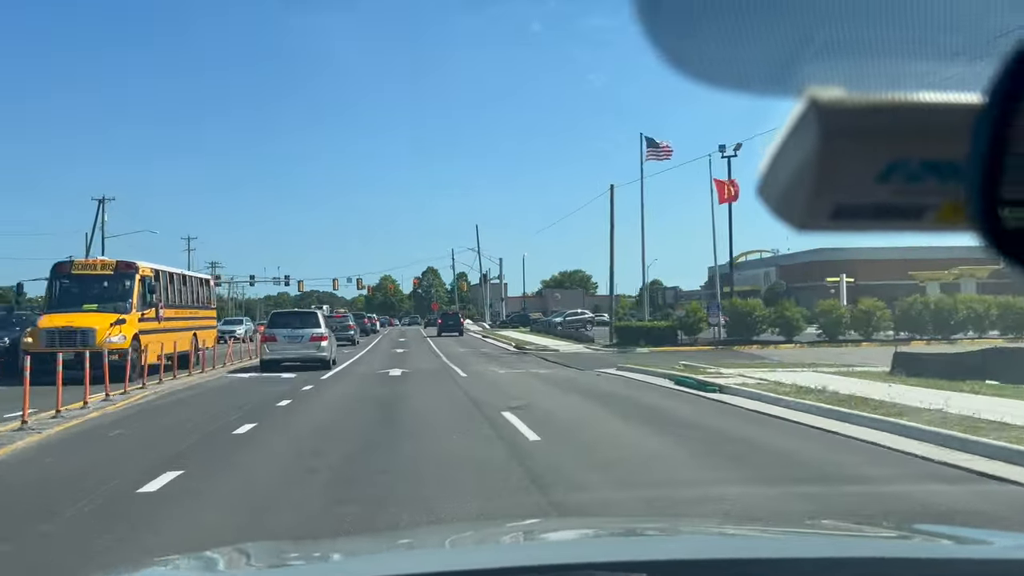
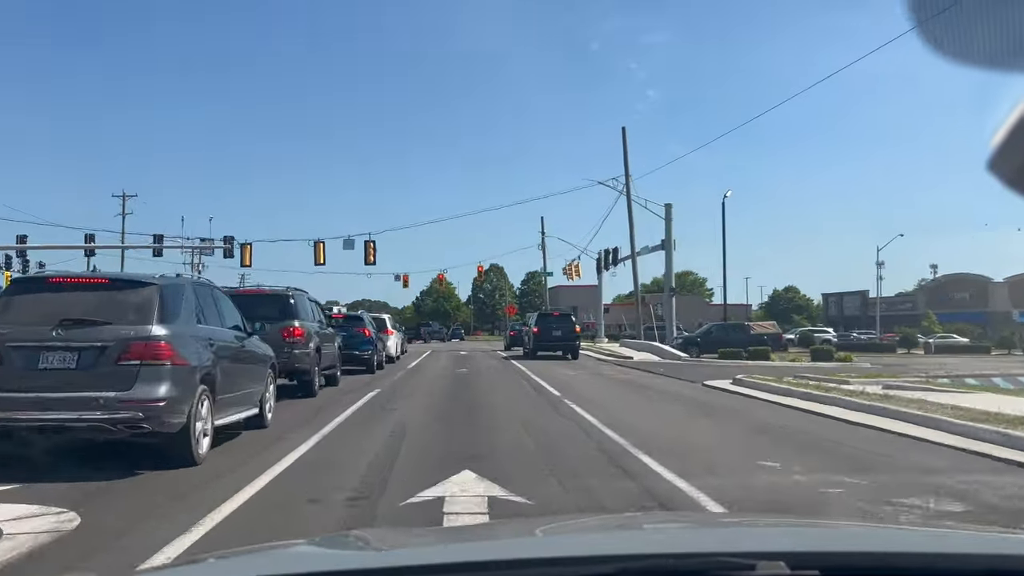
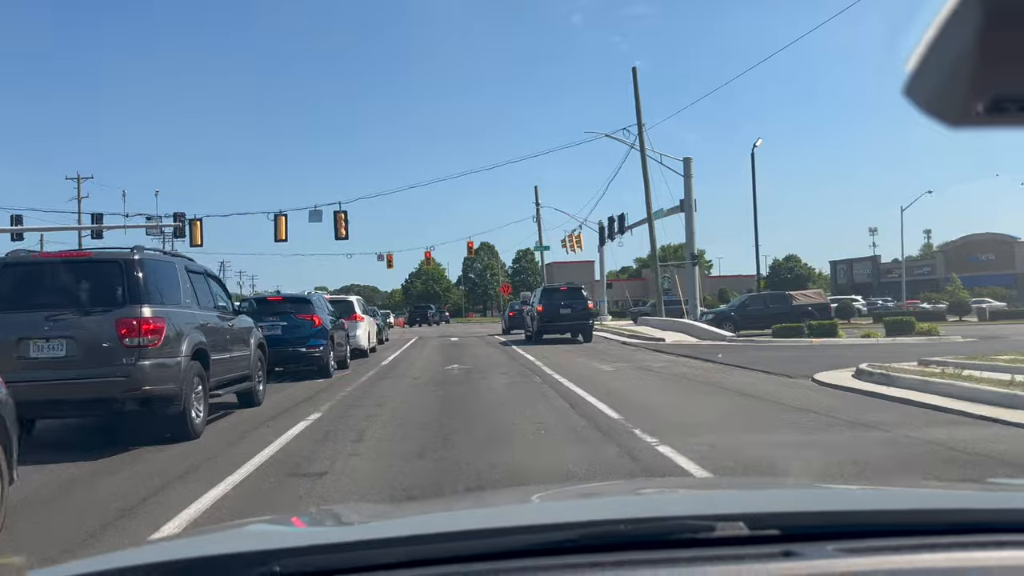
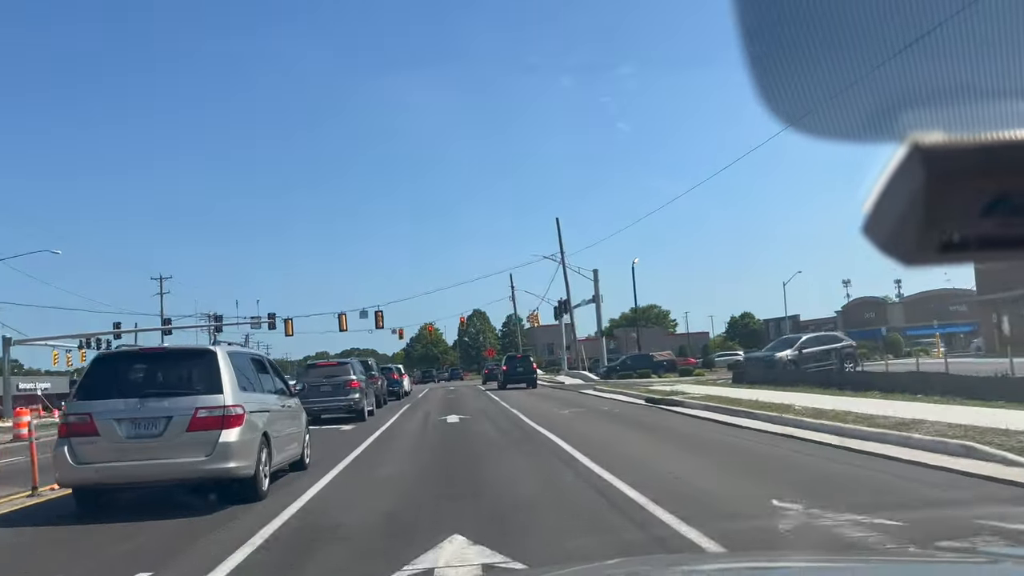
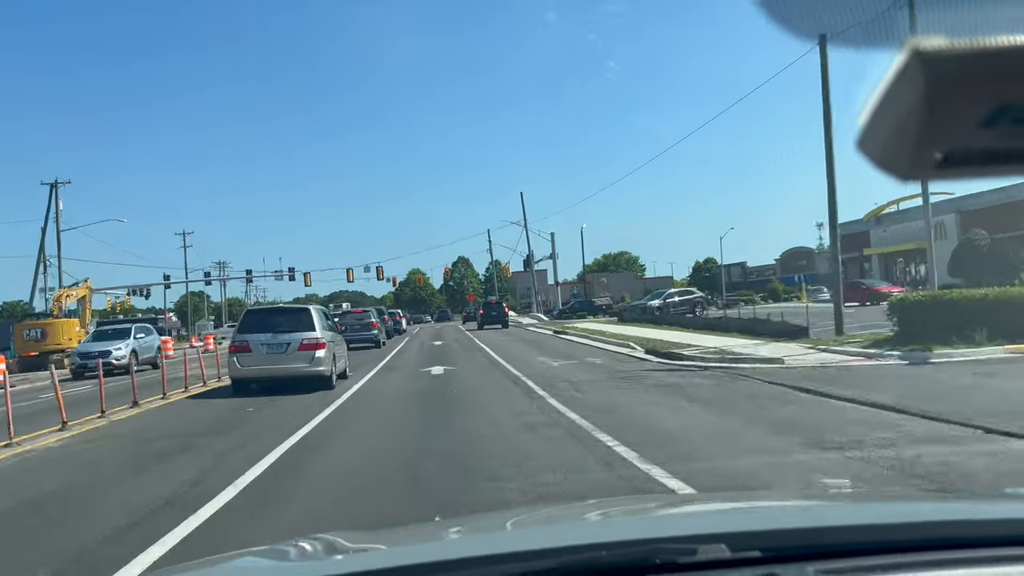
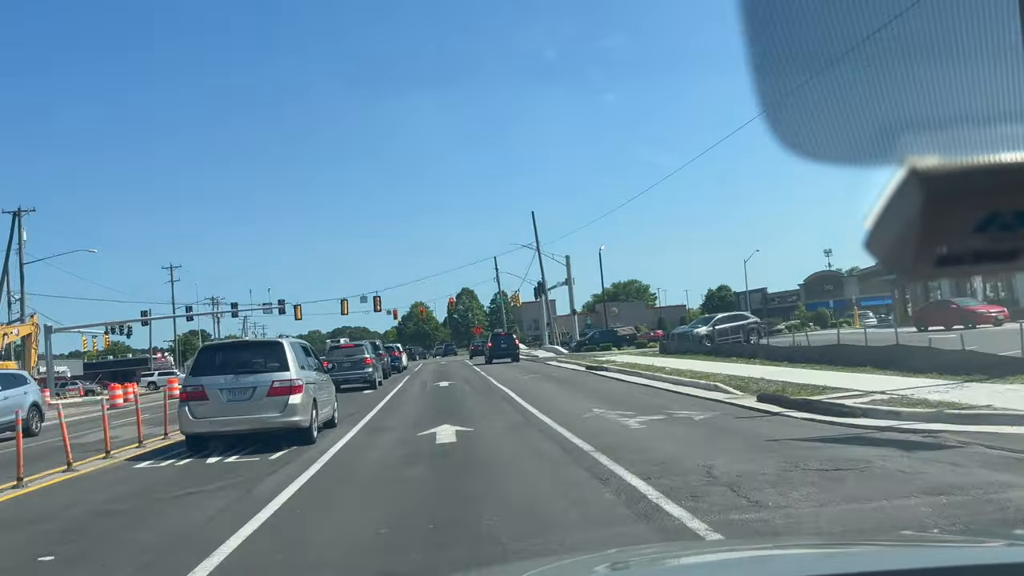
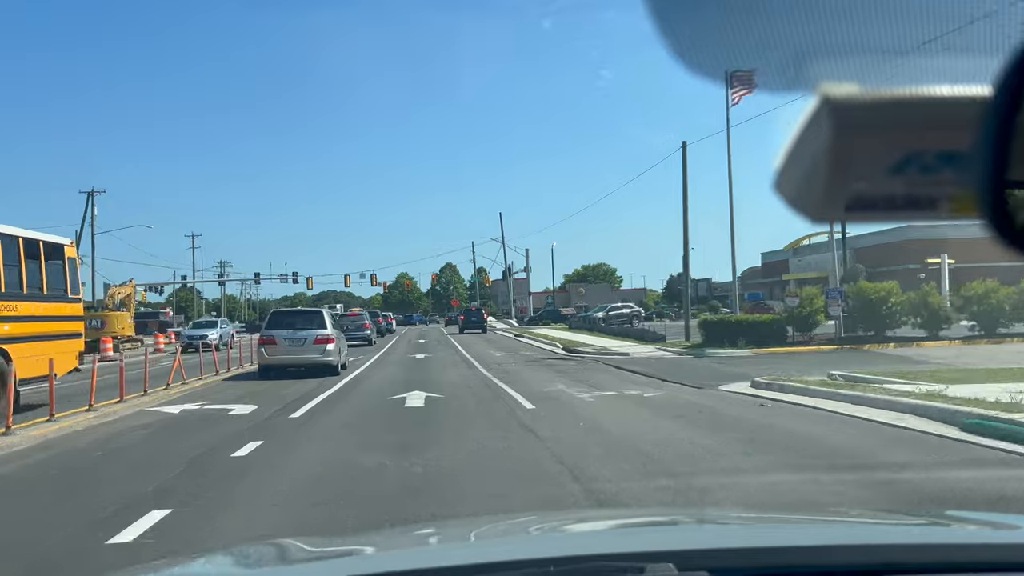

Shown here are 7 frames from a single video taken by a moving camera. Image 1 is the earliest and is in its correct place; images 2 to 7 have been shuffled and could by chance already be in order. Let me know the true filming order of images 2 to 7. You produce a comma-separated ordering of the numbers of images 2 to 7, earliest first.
7, 5, 6, 4, 2, 3
